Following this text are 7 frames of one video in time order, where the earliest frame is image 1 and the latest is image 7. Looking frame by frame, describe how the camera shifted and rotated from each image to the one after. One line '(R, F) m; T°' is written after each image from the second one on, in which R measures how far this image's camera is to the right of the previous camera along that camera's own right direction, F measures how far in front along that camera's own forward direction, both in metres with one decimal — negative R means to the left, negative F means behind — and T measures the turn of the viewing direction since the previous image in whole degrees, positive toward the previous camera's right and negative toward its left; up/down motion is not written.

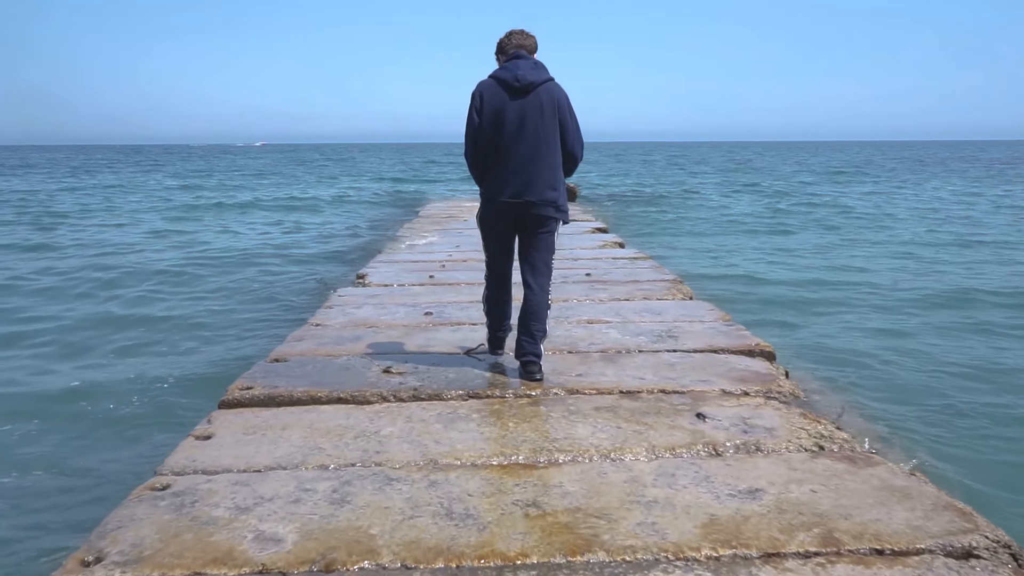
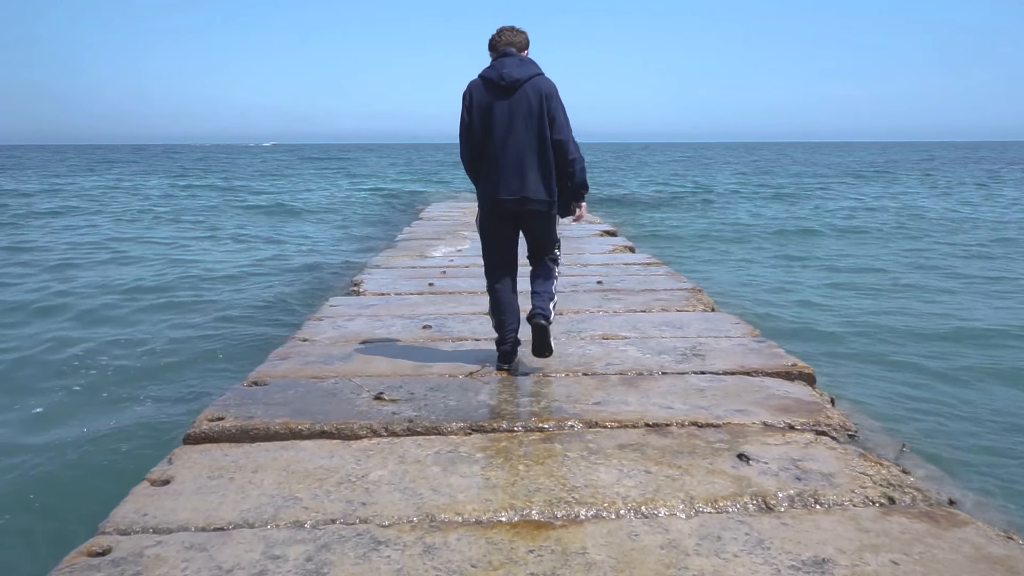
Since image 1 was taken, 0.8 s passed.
(0.0, +0.4) m; 0°
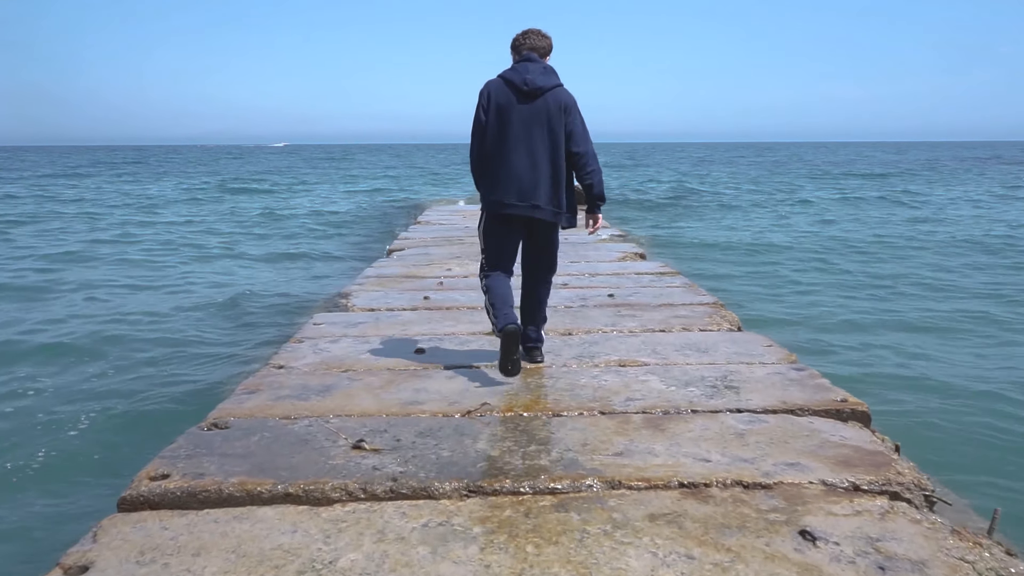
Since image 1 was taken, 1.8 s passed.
(0.0, +0.5) m; 0°
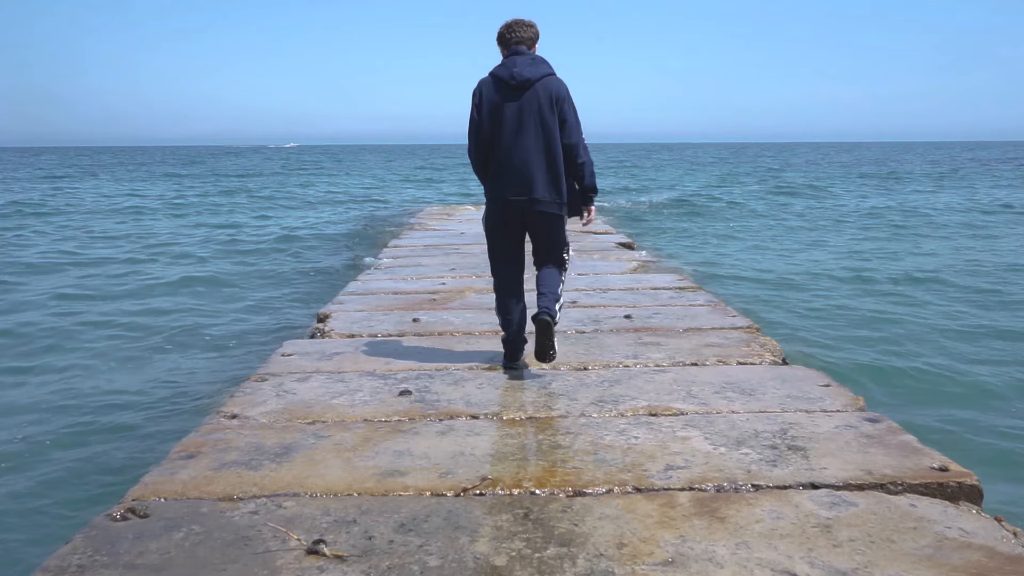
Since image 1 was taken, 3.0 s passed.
(0.0, +0.7) m; 0°
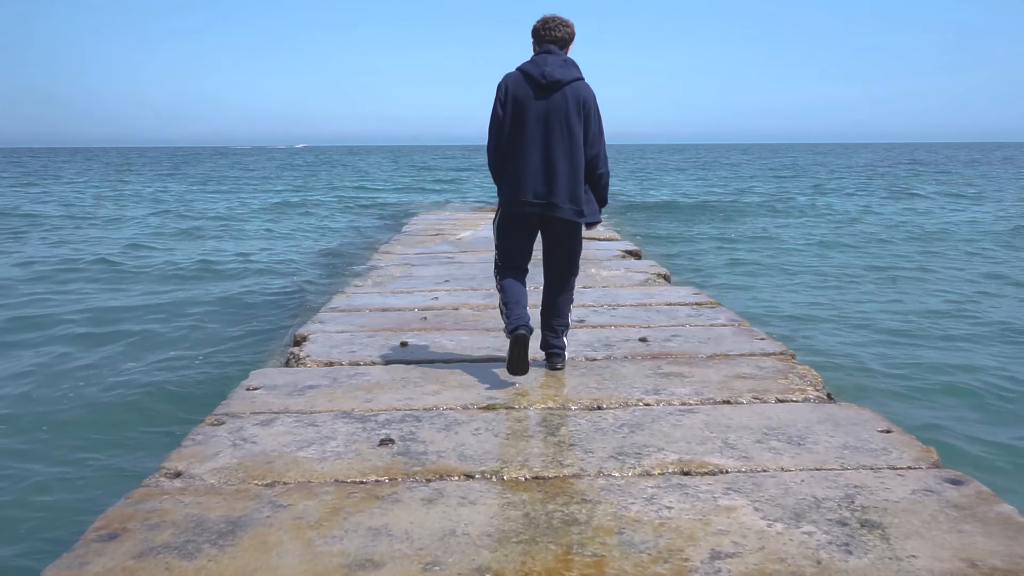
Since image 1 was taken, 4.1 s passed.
(0.0, +0.5) m; 0°
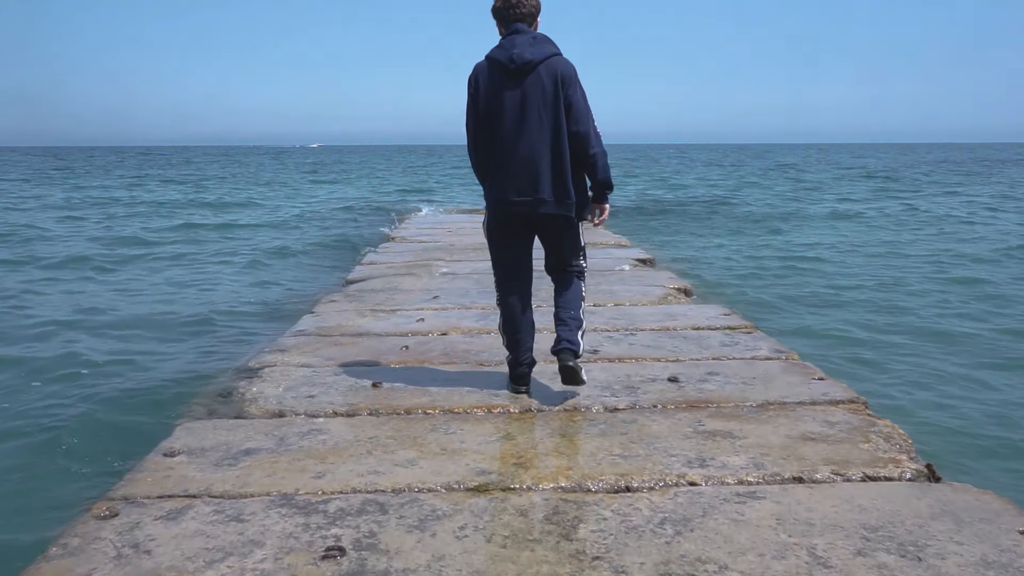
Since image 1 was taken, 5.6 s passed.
(0.0, +0.8) m; 0°
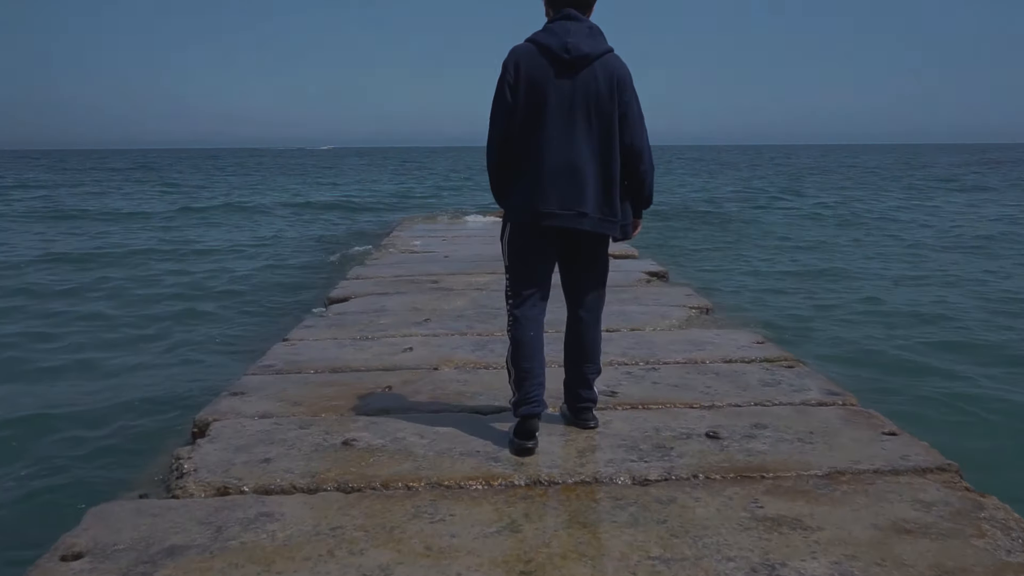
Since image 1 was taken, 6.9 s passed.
(0.0, +0.6) m; 0°
